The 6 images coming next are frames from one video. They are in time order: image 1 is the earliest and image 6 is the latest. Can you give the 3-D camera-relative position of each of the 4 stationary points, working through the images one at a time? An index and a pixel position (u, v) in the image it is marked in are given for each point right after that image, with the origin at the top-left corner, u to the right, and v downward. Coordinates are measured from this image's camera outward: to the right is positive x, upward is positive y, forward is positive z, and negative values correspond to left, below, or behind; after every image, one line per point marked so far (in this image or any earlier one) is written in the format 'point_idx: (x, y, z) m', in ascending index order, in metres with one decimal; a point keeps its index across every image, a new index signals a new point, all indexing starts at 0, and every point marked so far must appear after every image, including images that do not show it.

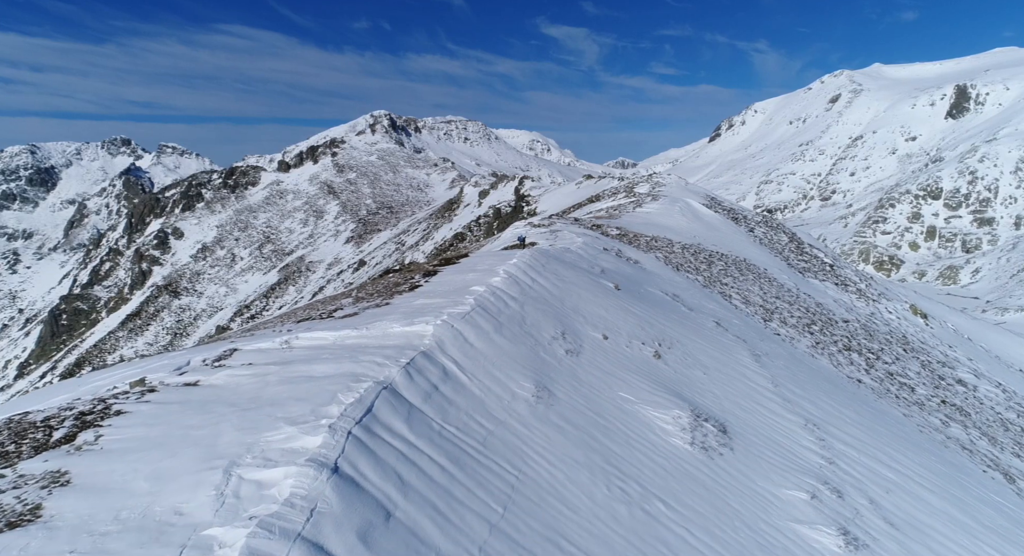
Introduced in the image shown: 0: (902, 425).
0: (+10.2, -4.0, +18.7) m
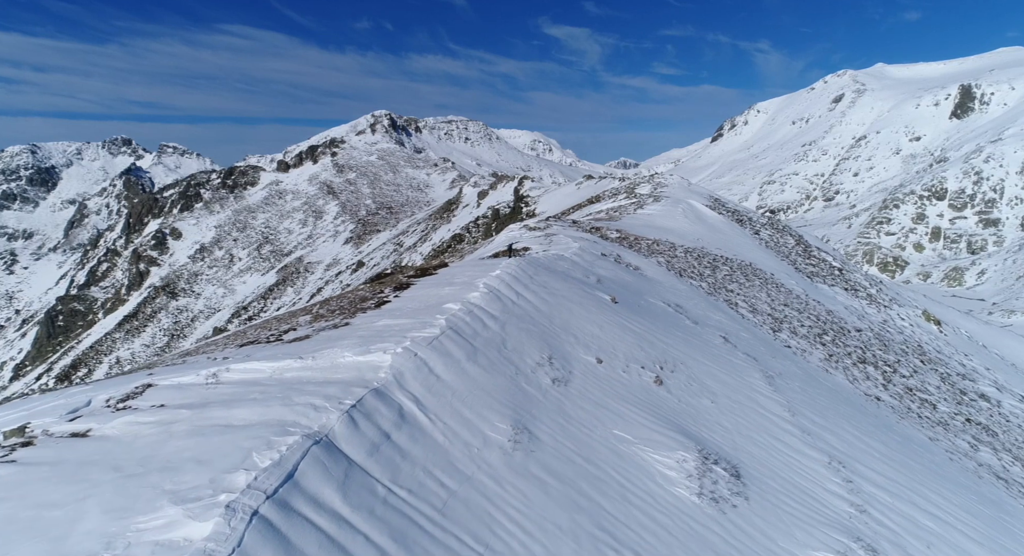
0: (+9.9, -4.2, +16.9) m
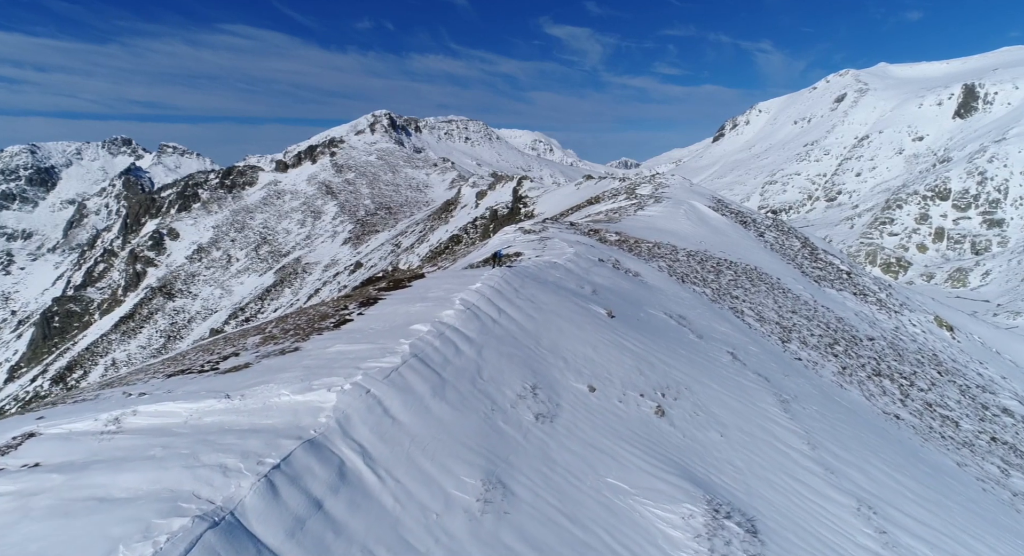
0: (+9.6, -4.5, +15.4) m
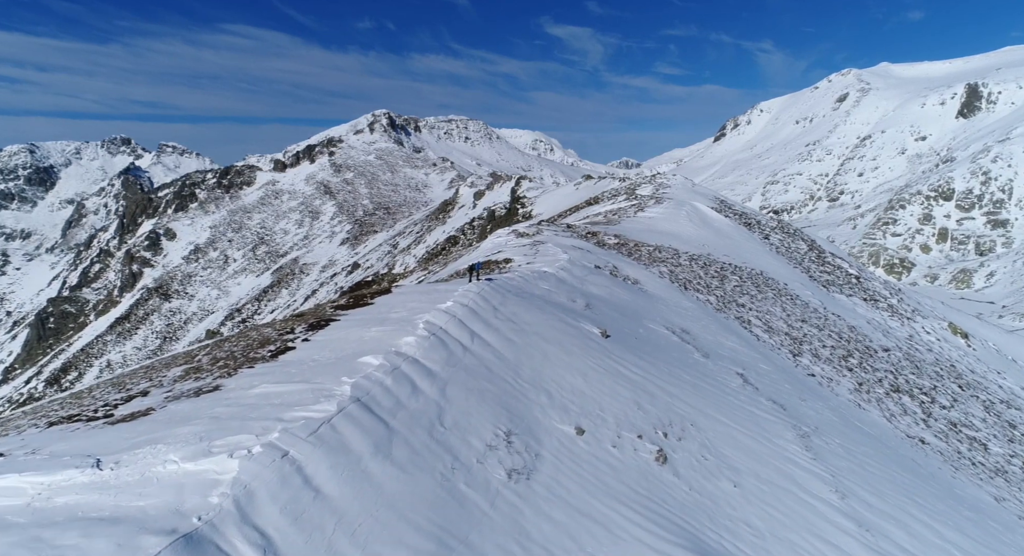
0: (+9.3, -4.7, +13.6) m
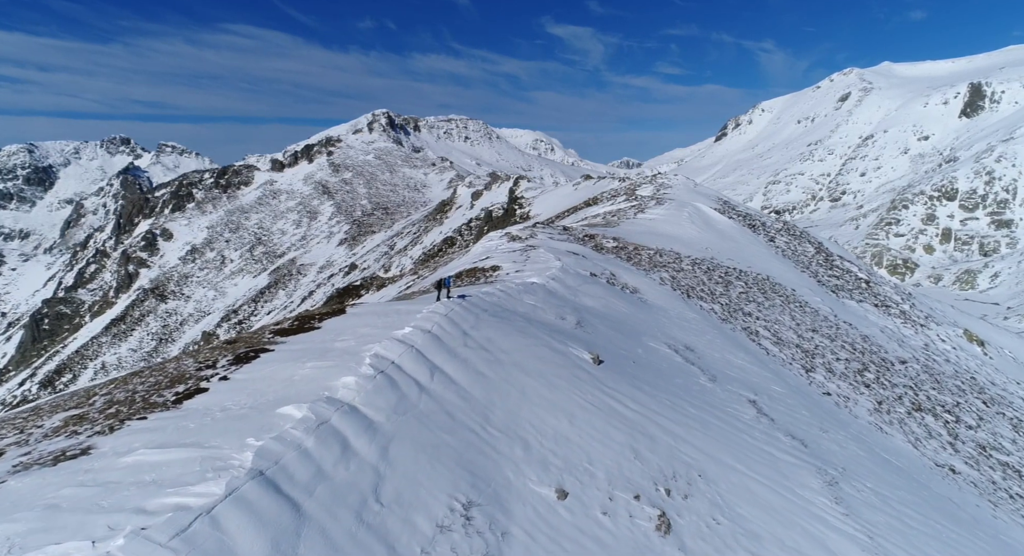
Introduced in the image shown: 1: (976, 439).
0: (+9.0, -5.0, +11.9) m
1: (+12.3, -4.3, +19.1) m
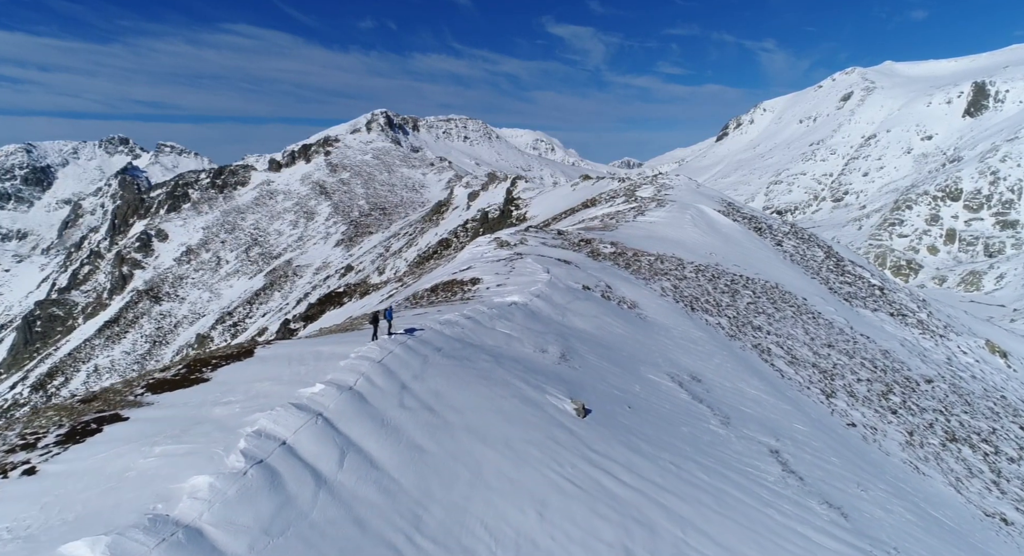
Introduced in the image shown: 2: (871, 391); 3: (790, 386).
0: (+8.5, -5.3, +9.6) m
1: (+11.9, -4.6, +16.9) m
2: (+9.7, -3.1, +19.4) m
3: (+6.5, -2.5, +16.8) m
